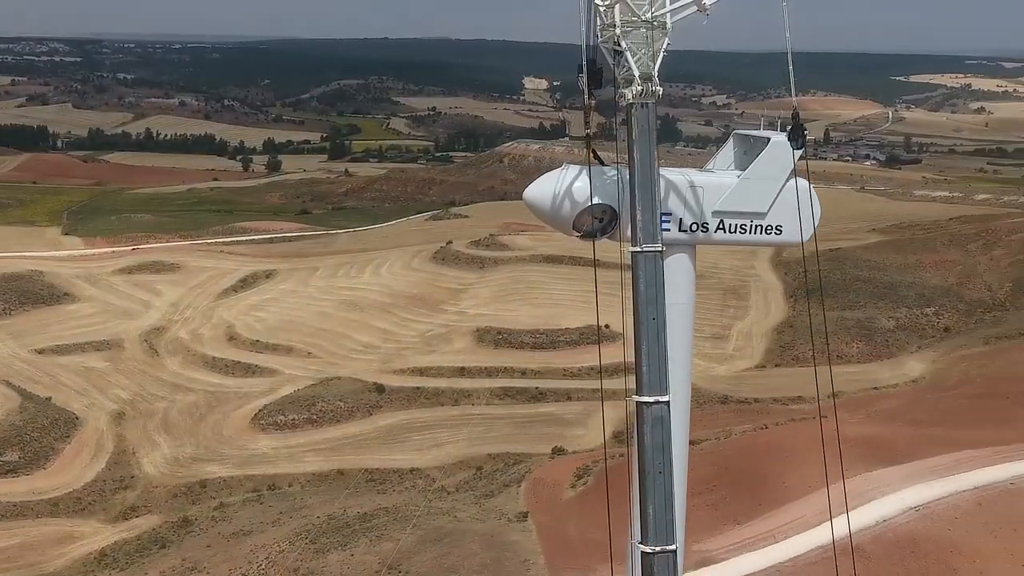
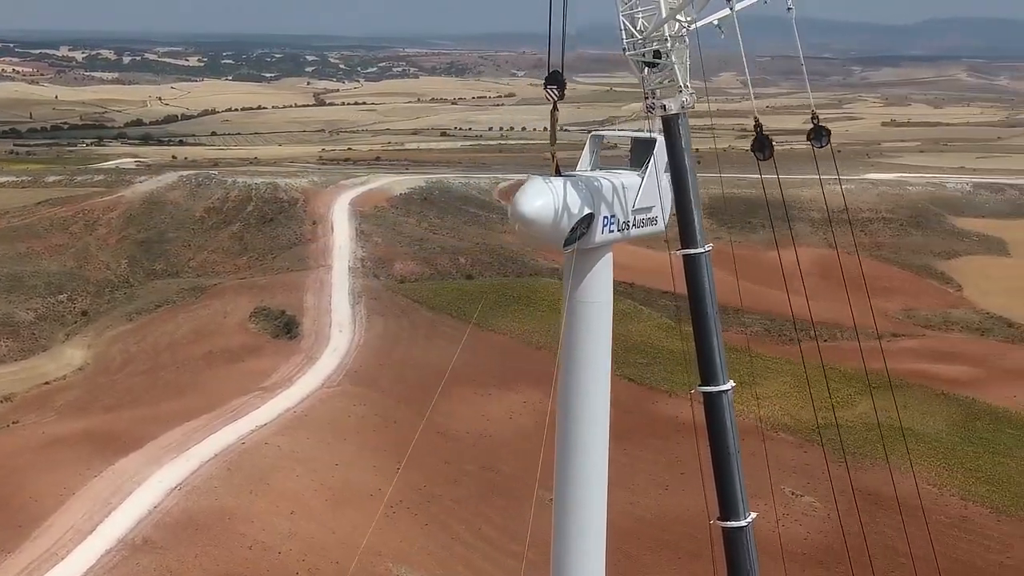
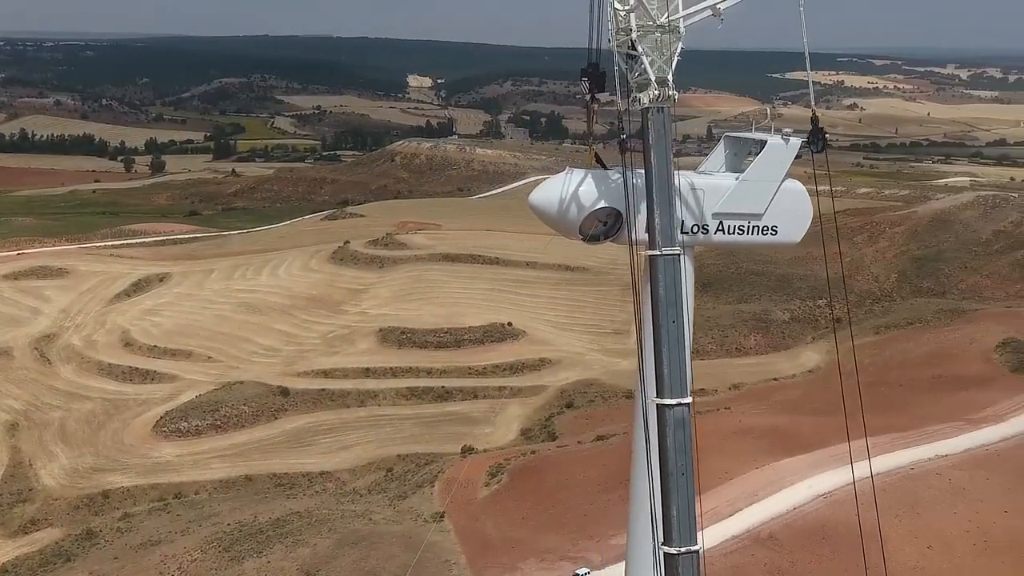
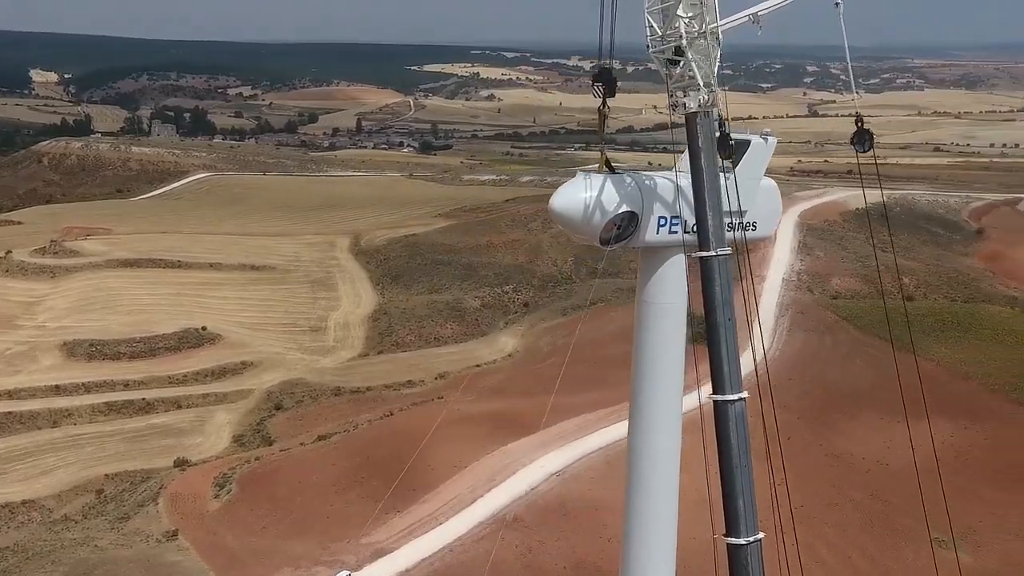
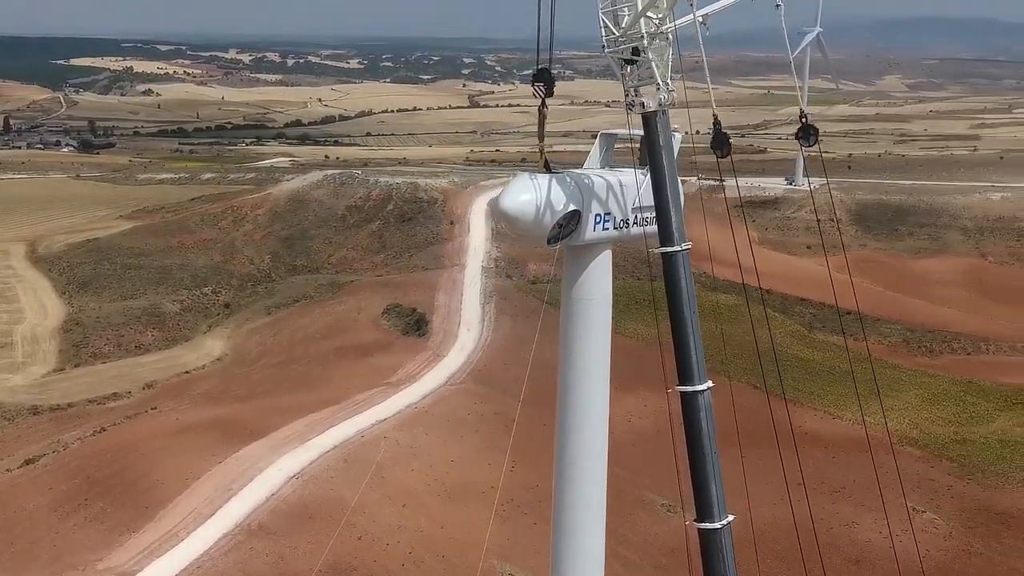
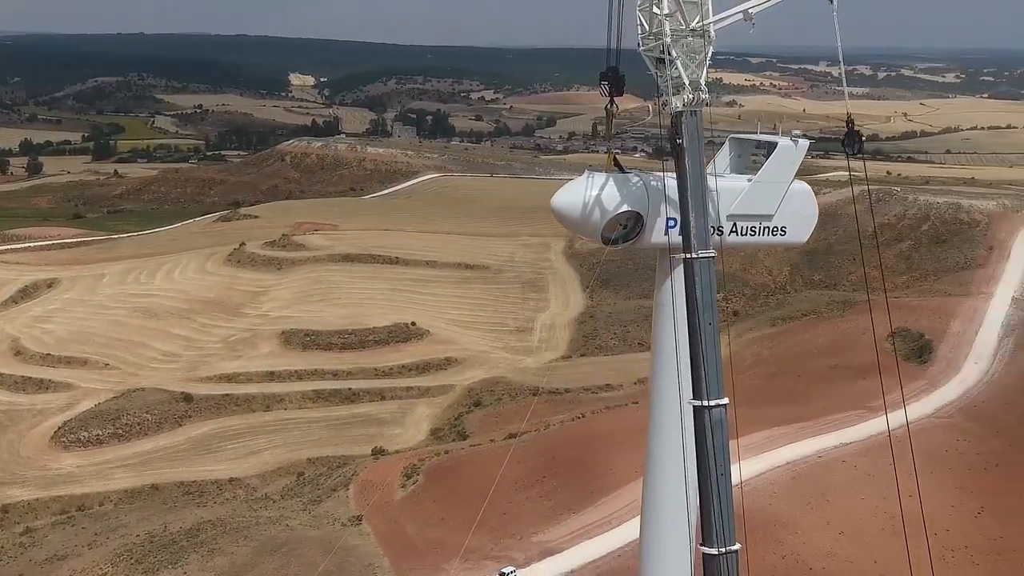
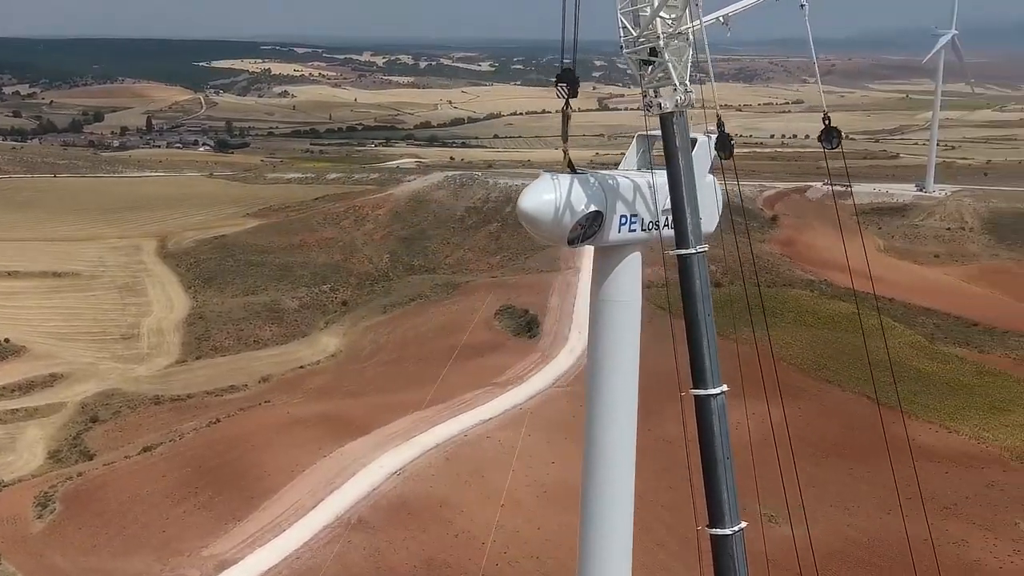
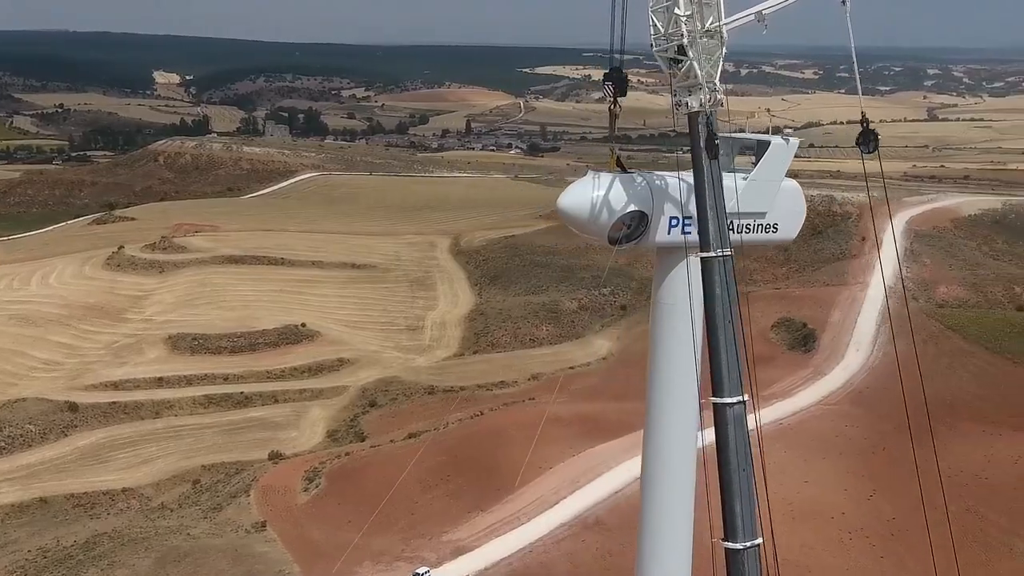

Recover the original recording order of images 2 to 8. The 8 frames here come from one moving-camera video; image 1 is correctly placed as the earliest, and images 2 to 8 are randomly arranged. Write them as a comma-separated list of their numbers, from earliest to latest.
3, 6, 8, 4, 7, 5, 2
